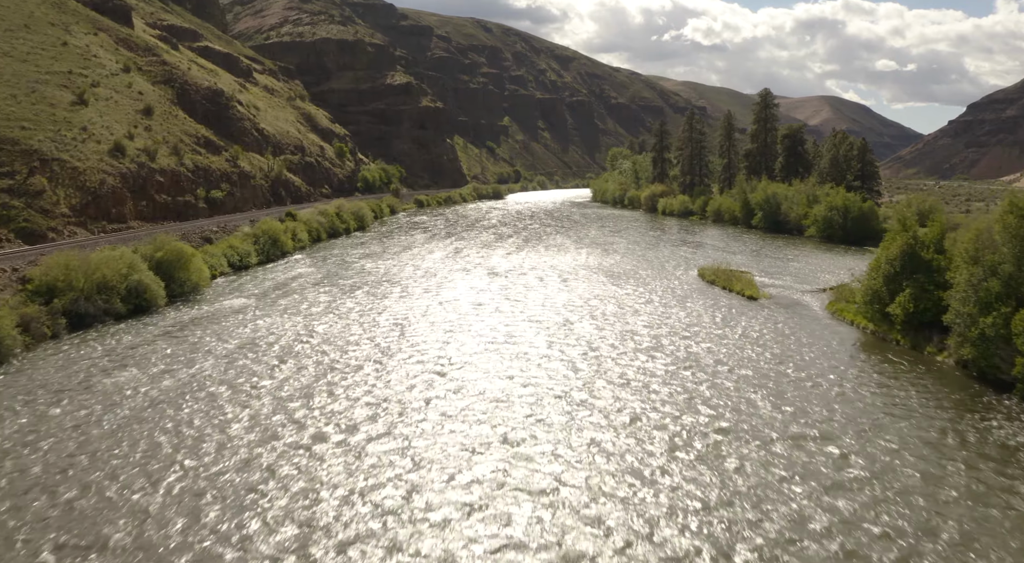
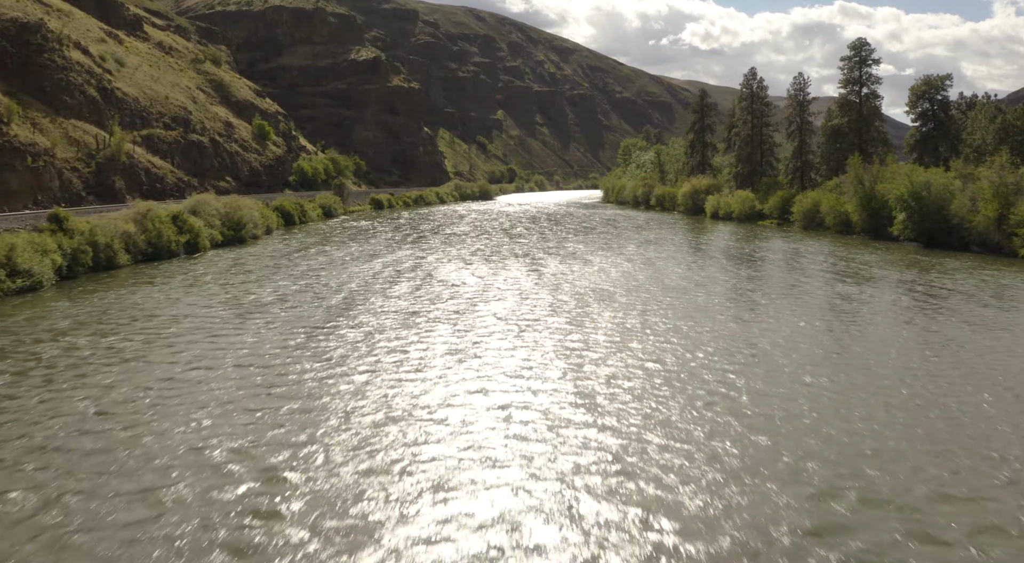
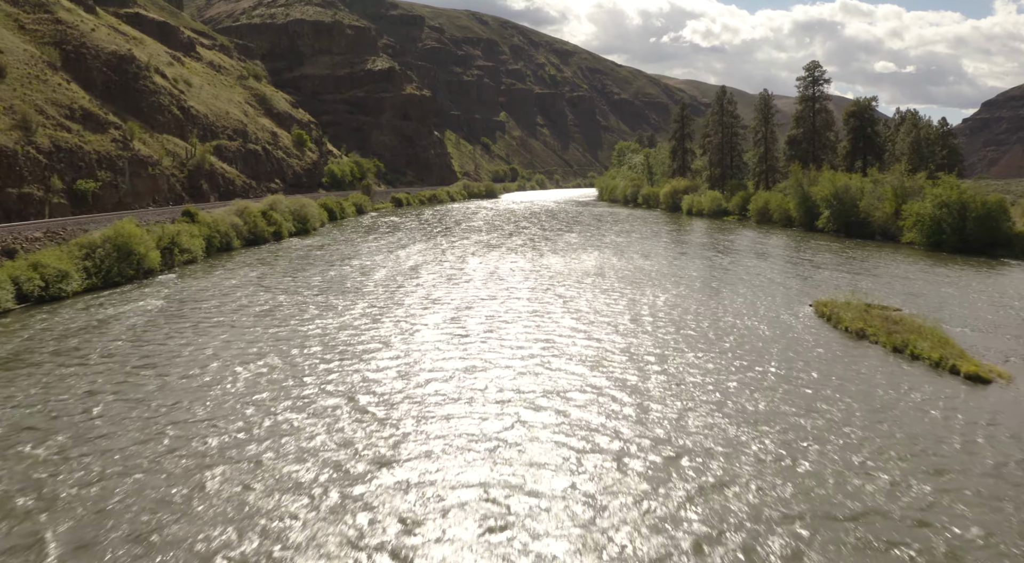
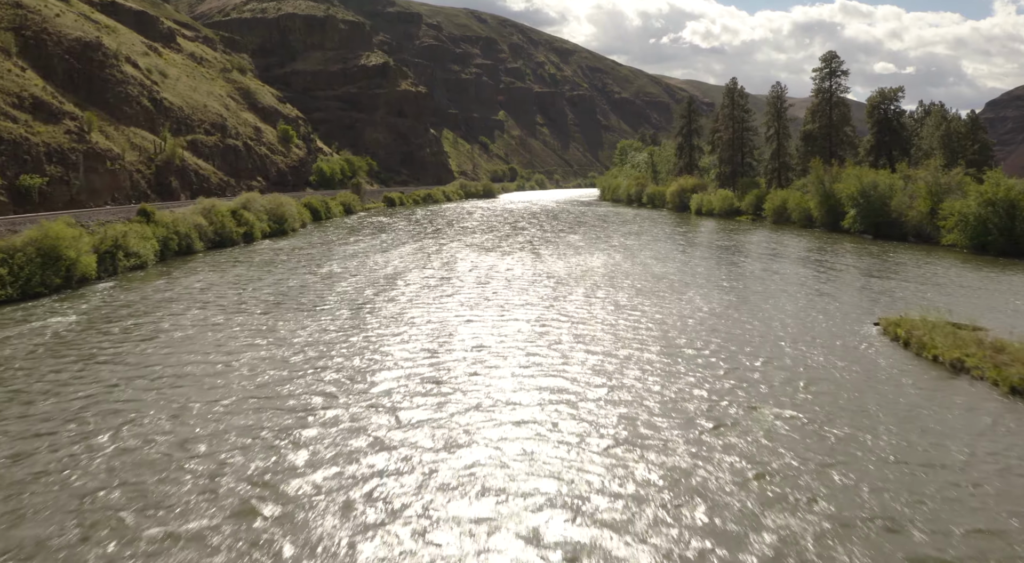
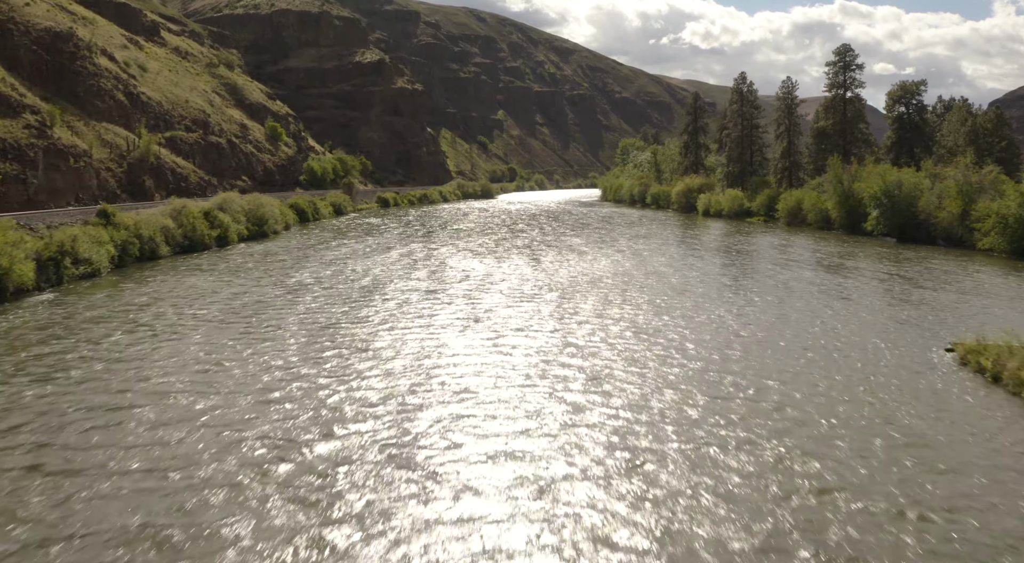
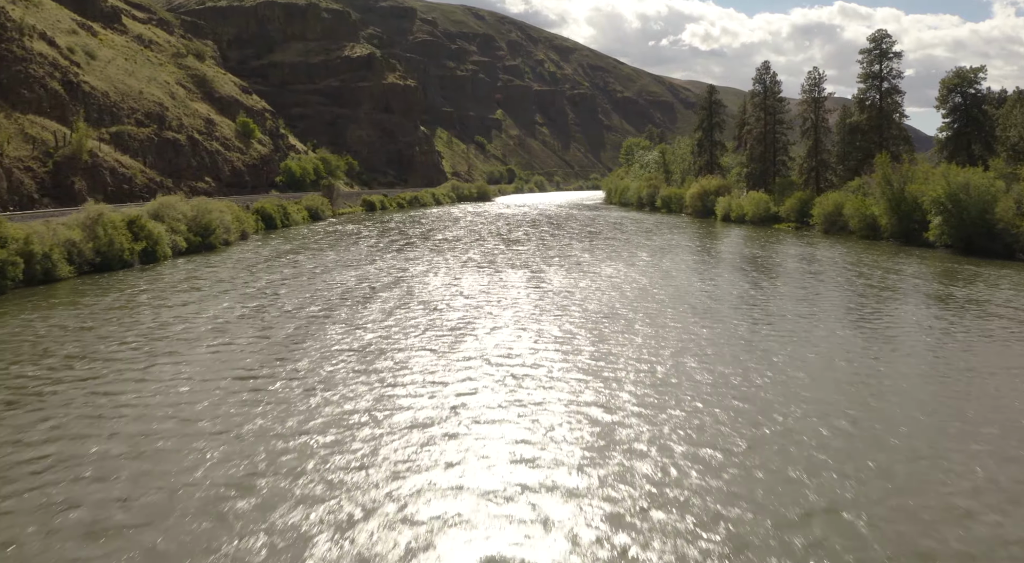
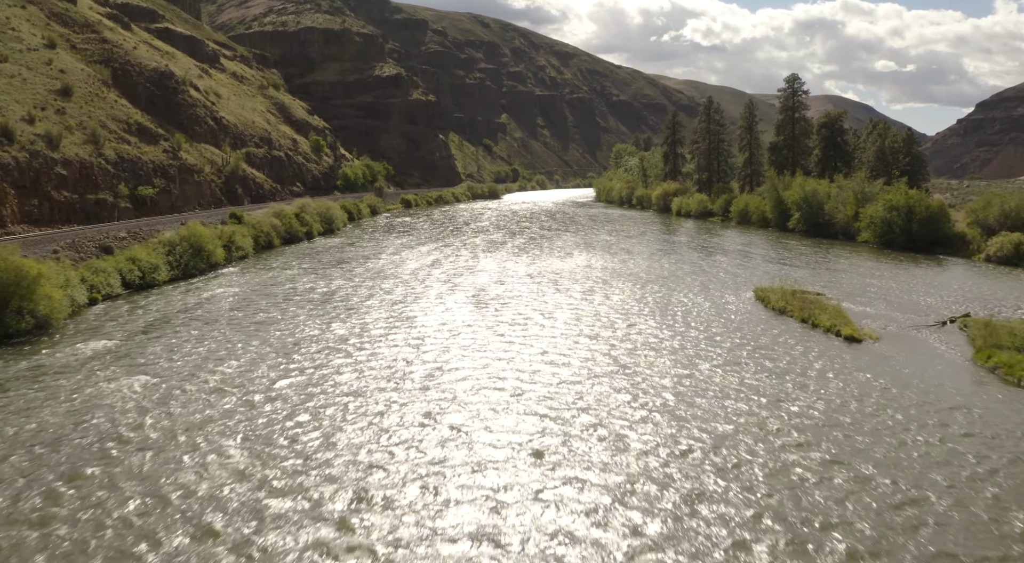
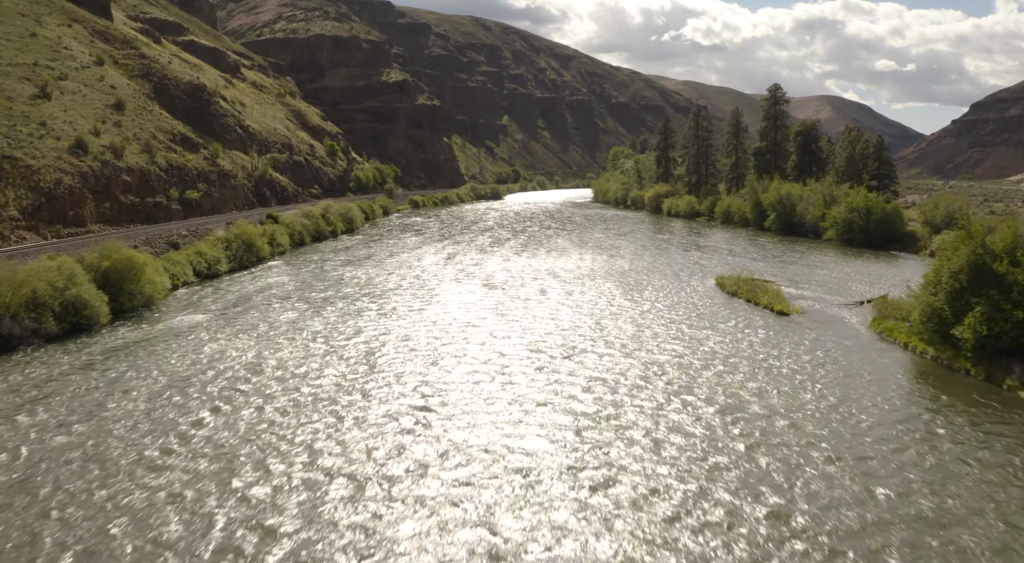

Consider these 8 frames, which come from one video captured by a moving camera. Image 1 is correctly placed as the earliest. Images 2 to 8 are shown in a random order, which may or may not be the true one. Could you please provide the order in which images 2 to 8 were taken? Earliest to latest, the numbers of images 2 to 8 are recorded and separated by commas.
8, 7, 3, 4, 5, 2, 6
